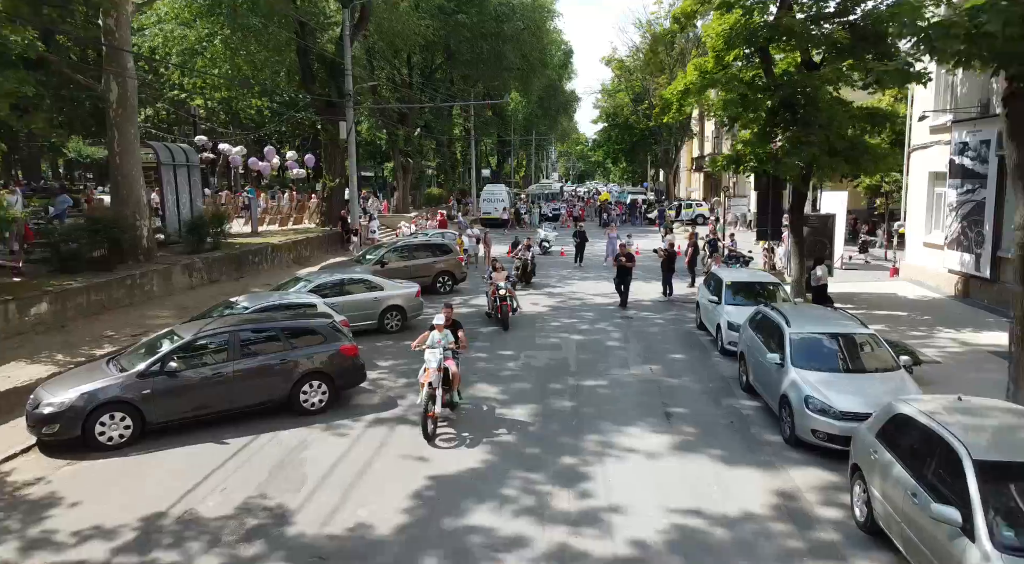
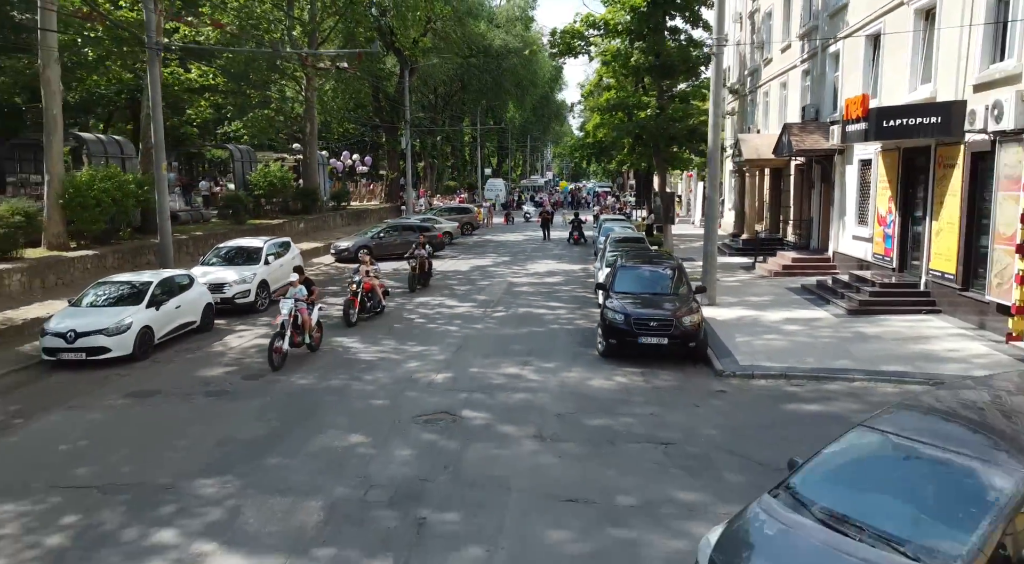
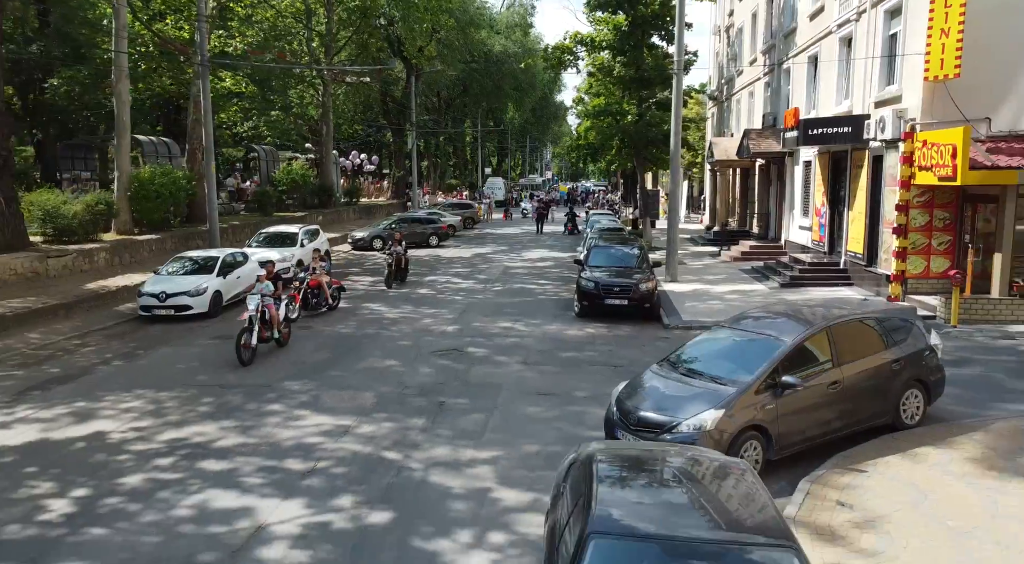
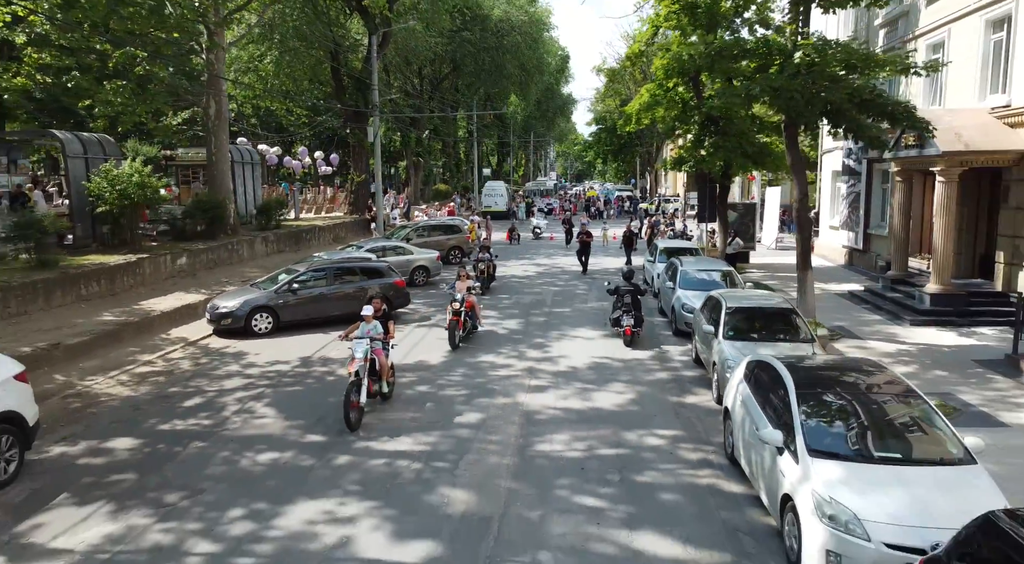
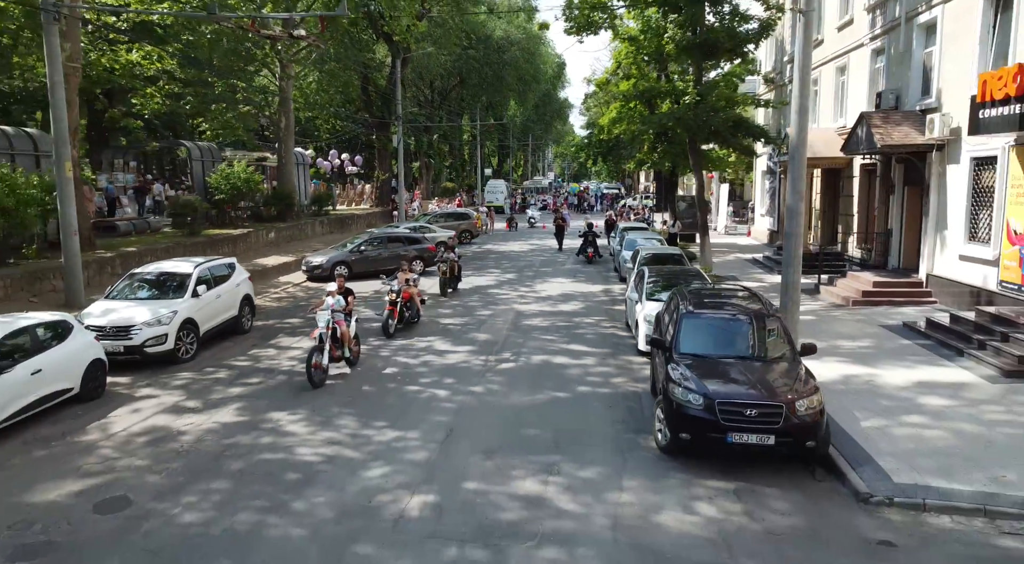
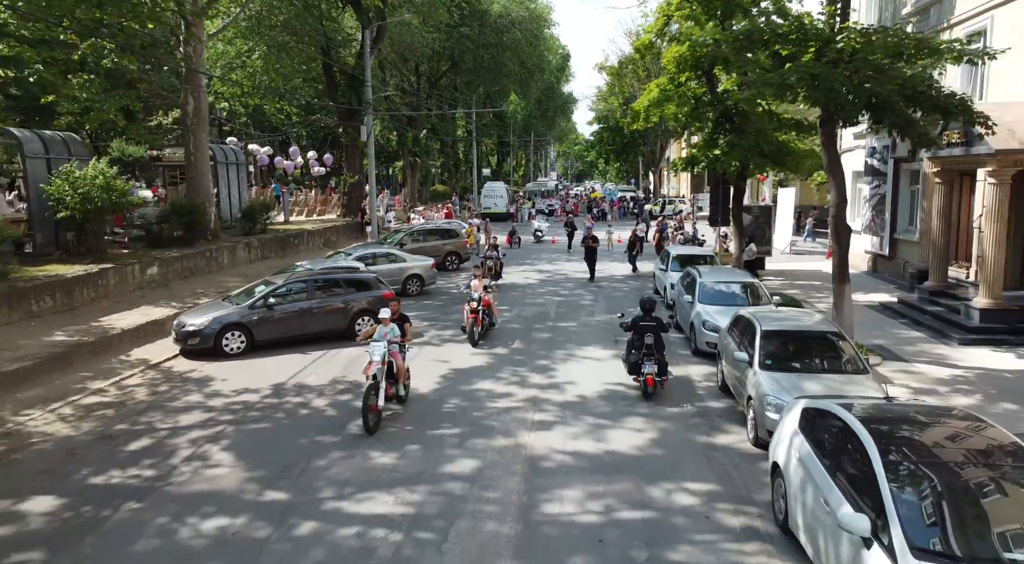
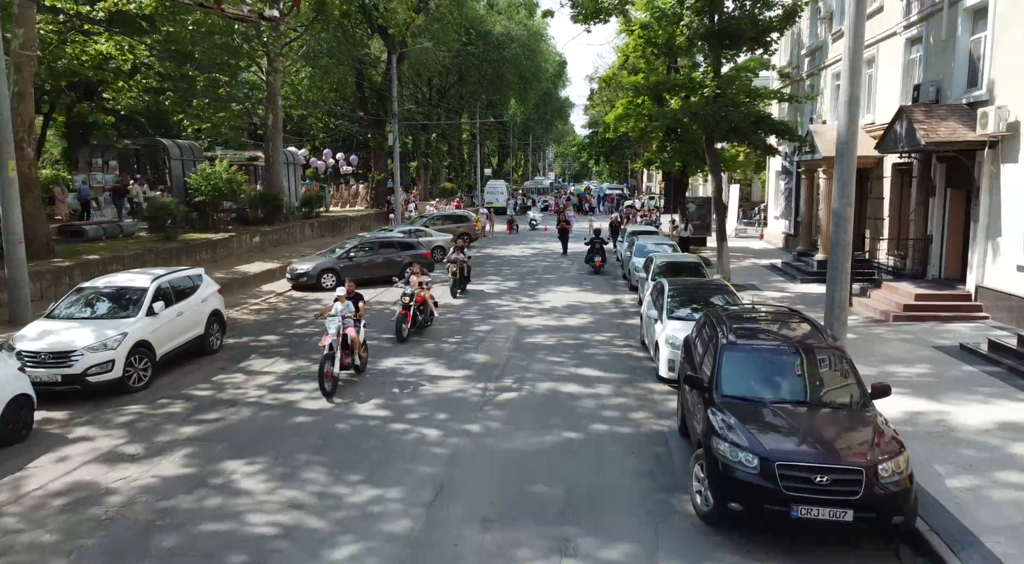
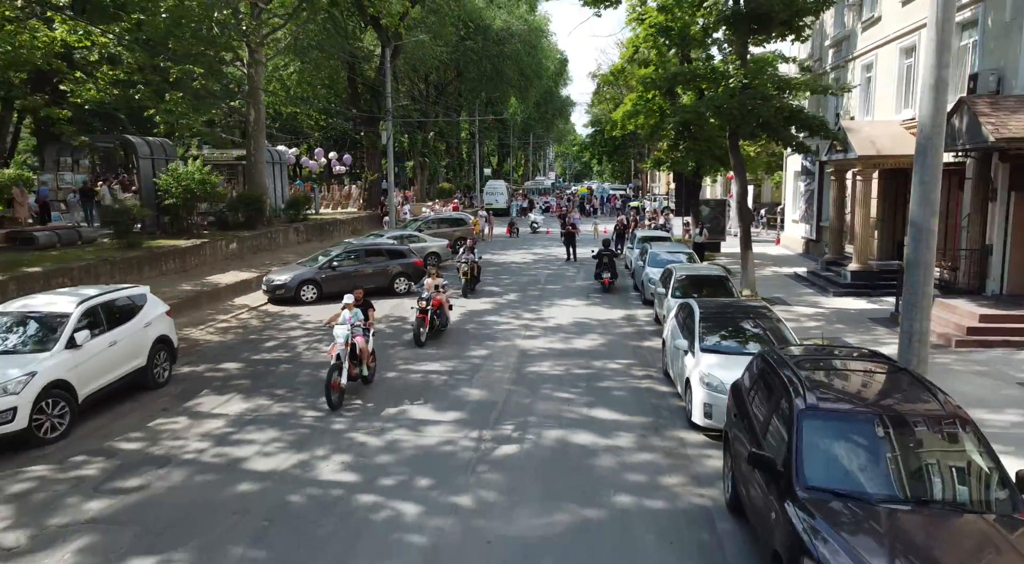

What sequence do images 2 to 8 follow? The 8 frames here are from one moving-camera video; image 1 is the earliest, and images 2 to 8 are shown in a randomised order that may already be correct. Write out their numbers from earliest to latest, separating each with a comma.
6, 4, 8, 7, 5, 2, 3
